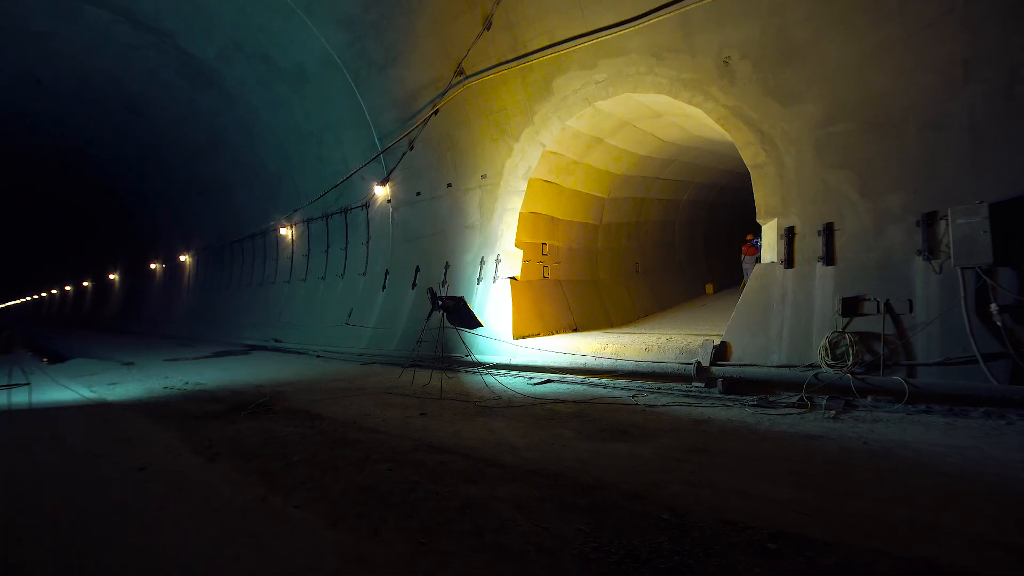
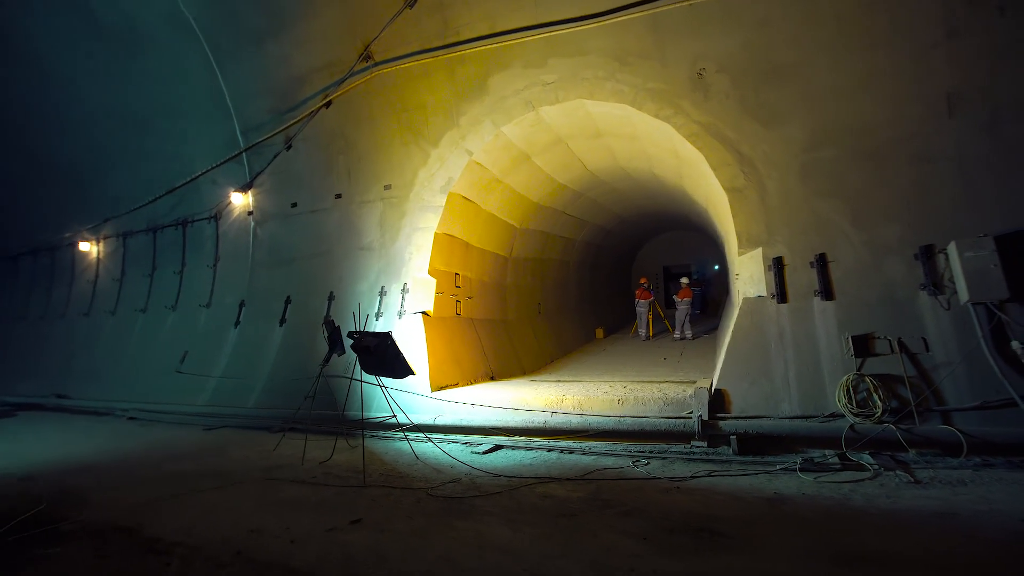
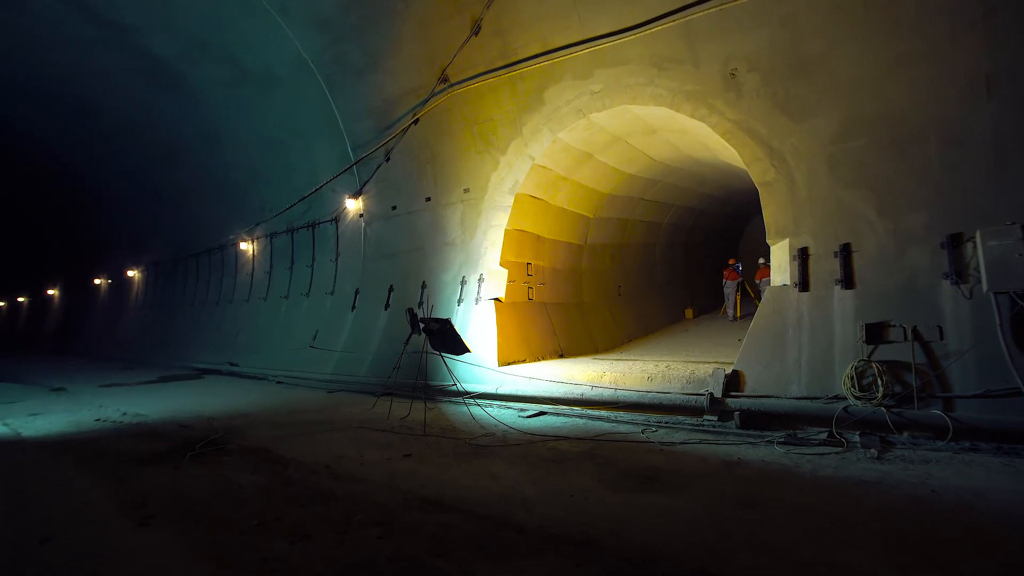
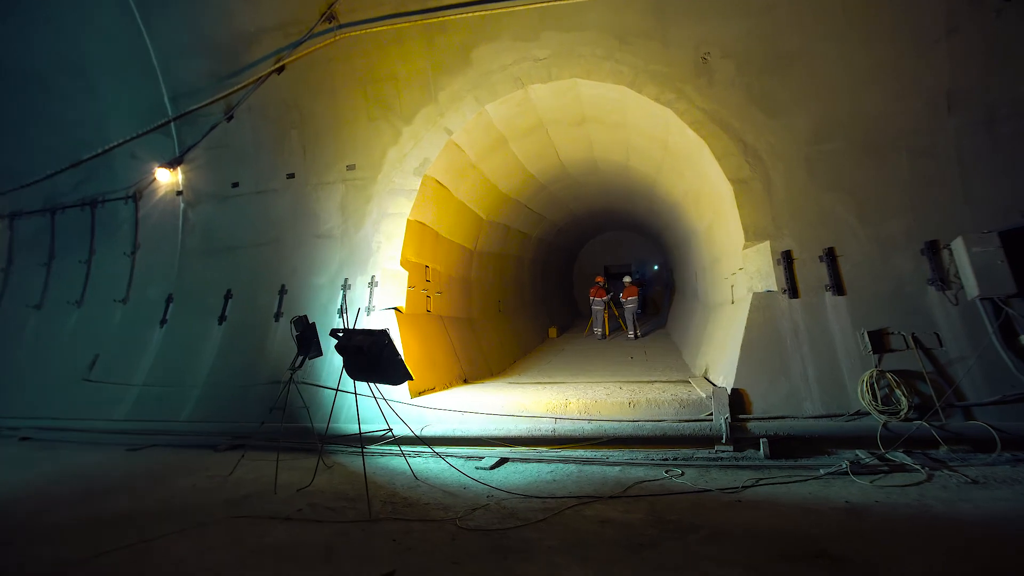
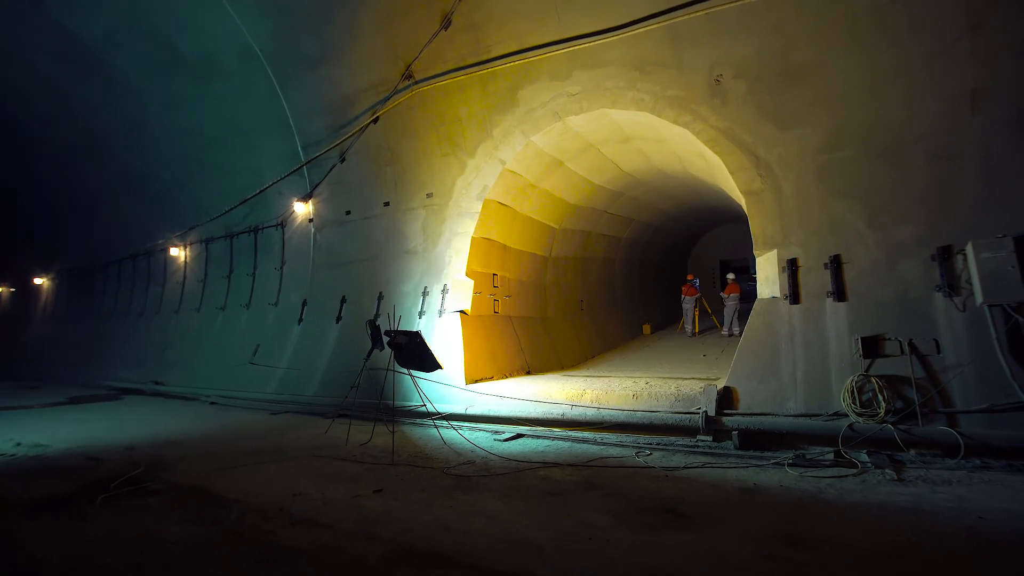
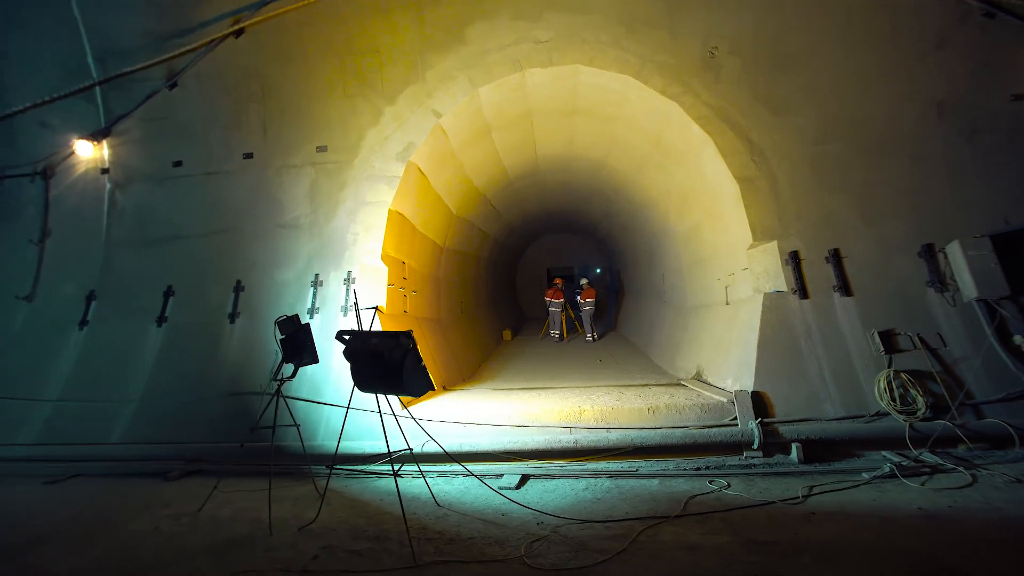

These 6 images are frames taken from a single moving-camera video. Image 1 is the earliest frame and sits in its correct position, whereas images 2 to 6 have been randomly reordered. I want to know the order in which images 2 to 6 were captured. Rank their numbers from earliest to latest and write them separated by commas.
3, 5, 2, 4, 6
